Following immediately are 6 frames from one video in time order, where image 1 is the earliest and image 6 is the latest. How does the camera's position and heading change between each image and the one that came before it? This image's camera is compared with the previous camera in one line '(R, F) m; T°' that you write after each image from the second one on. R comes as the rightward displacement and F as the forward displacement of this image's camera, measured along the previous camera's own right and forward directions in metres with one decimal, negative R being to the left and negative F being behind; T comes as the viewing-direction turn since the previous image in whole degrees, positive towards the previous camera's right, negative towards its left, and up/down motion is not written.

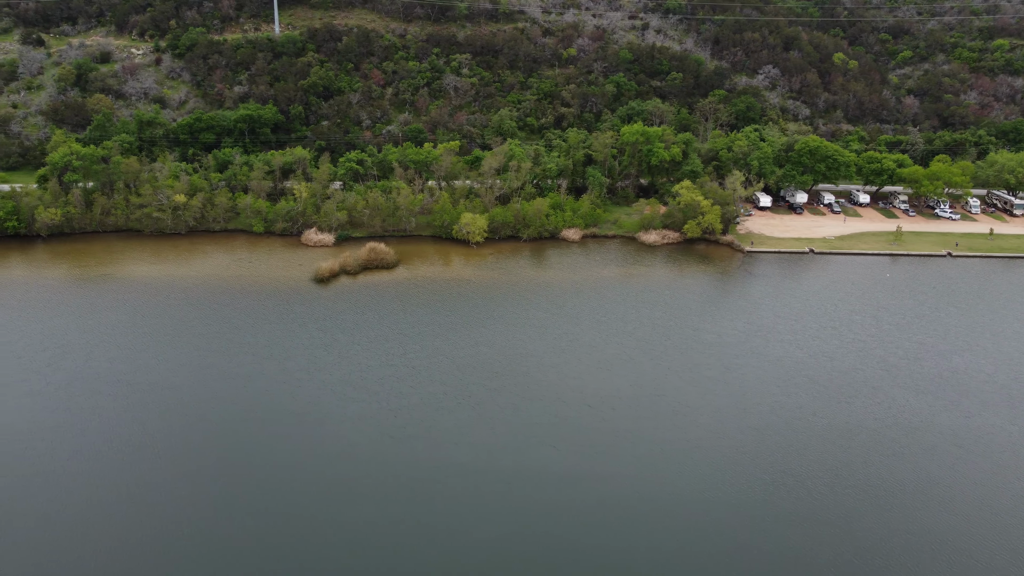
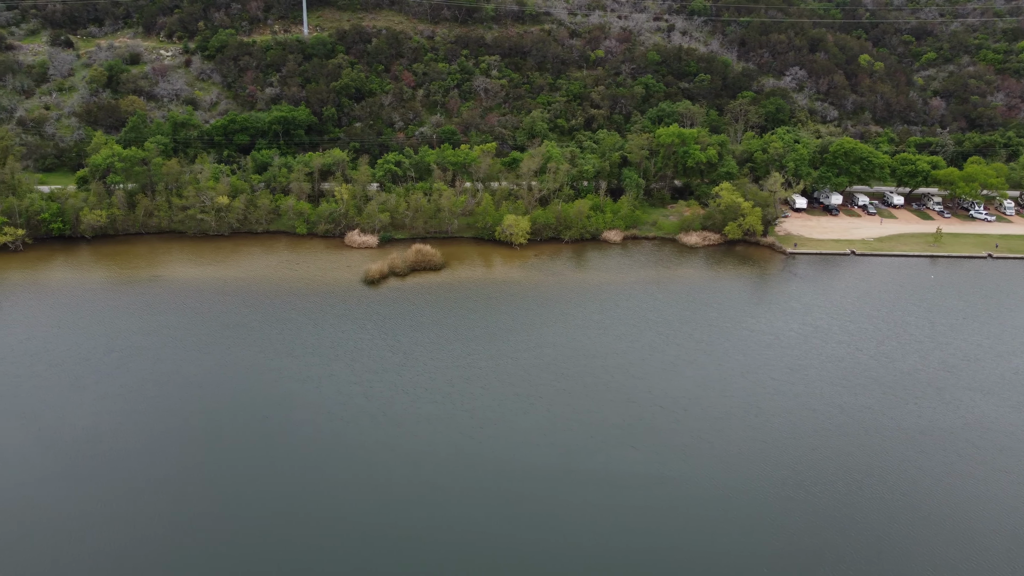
(-3.3, -0.3) m; 0°
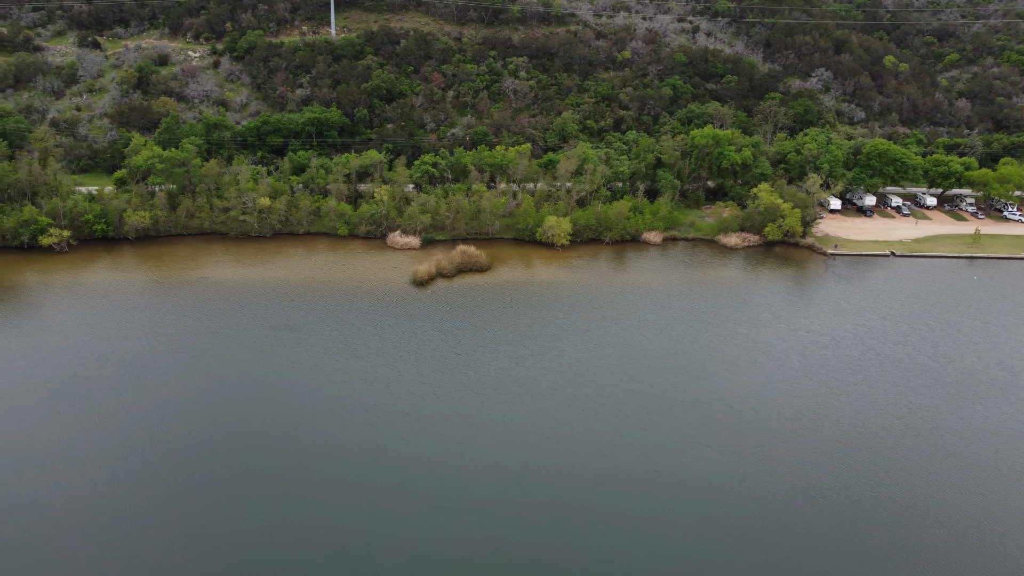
(-3.3, -0.3) m; 0°
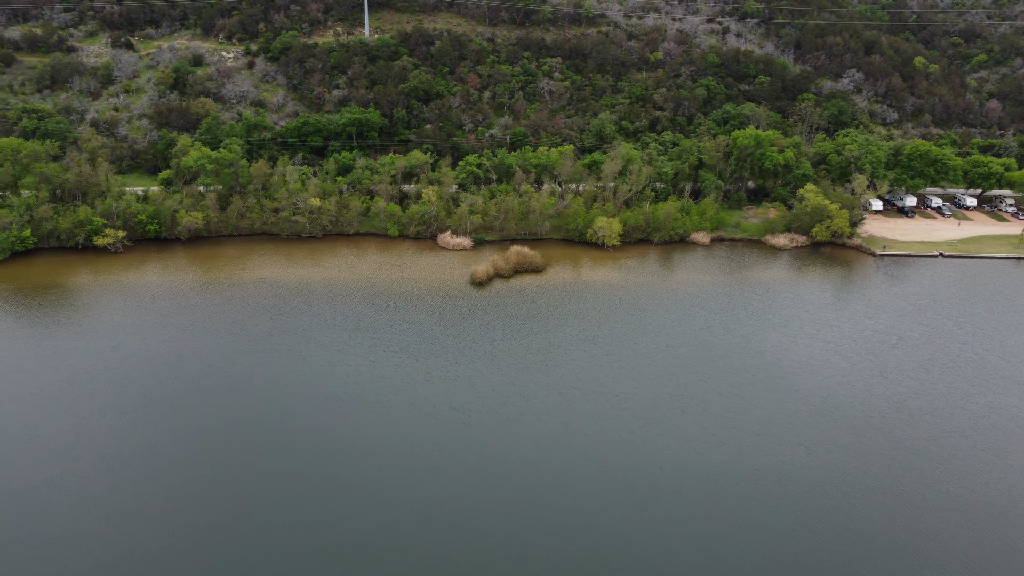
(-4.1, -0.3) m; 0°
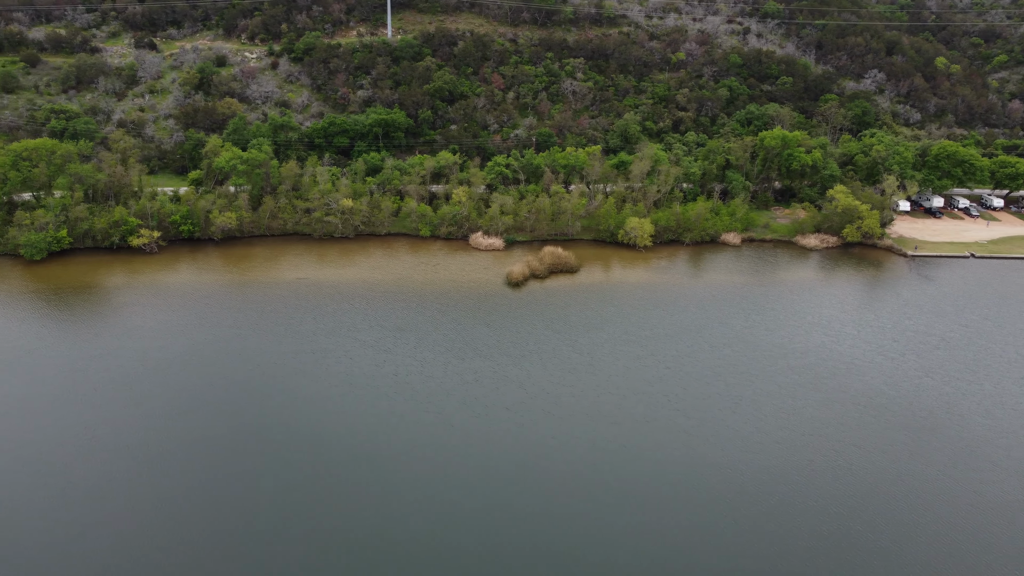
(-2.2, -0.2) m; 0°
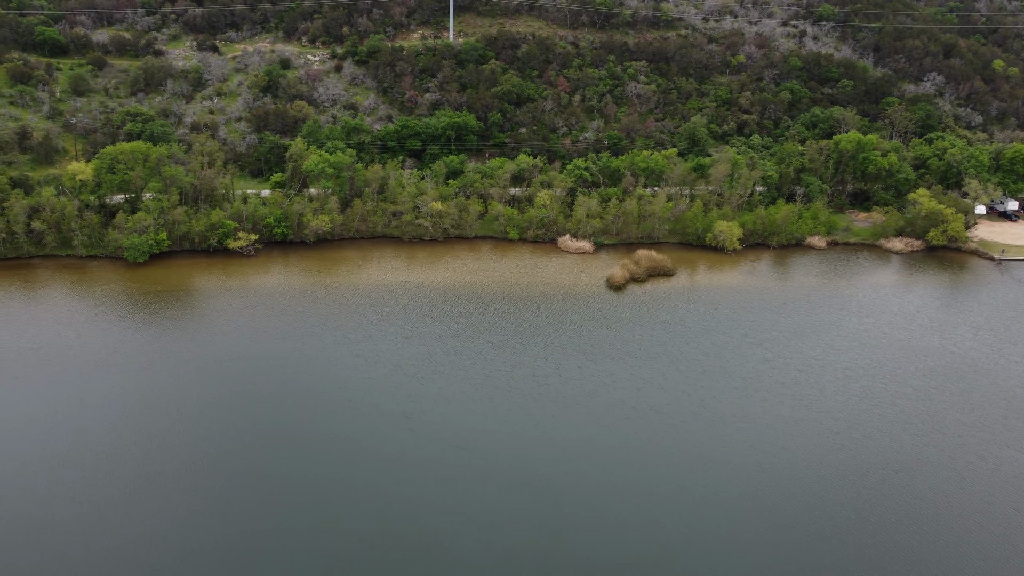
(-6.7, -0.7) m; 0°
